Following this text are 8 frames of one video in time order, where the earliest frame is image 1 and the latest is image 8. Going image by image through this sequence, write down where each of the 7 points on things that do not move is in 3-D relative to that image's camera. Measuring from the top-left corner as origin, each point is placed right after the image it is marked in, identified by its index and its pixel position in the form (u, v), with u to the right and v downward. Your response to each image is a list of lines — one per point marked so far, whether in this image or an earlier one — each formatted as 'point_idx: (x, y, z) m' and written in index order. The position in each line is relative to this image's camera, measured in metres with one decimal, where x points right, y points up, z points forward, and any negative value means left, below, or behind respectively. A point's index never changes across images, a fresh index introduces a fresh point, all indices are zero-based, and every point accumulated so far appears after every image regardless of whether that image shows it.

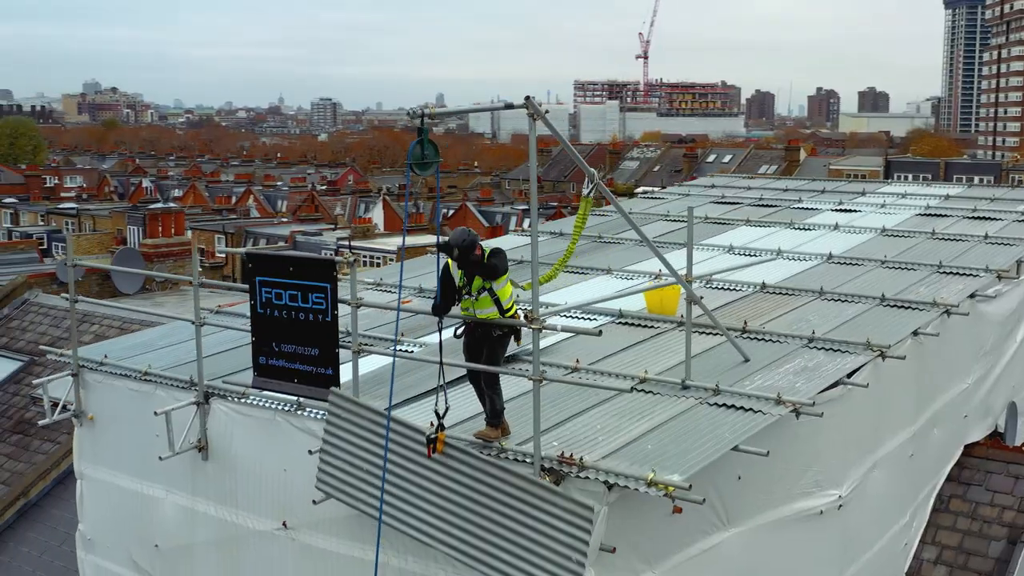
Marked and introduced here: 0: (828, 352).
0: (+2.9, -0.6, +10.7) m
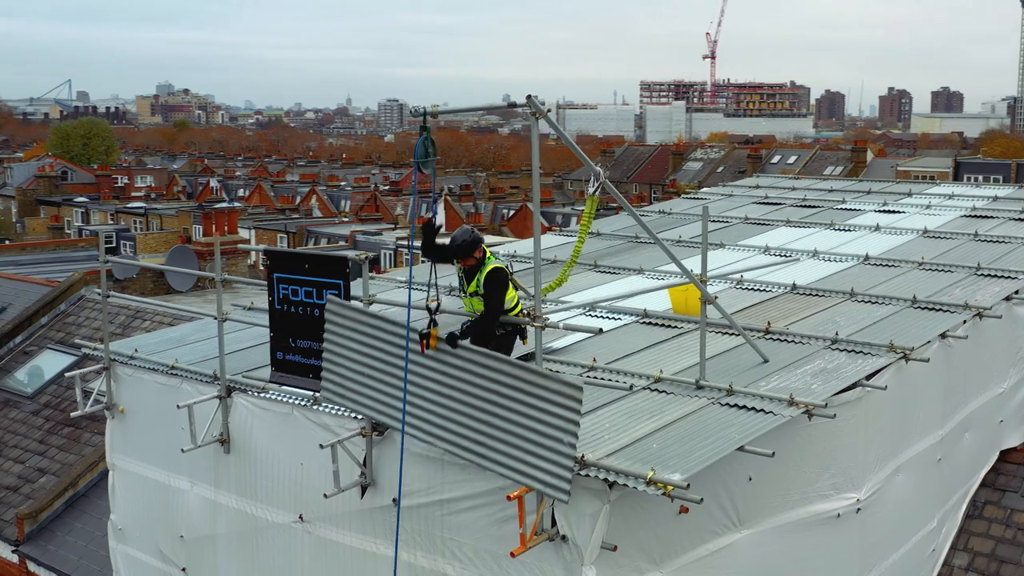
0: (+3.1, -0.6, +10.6) m
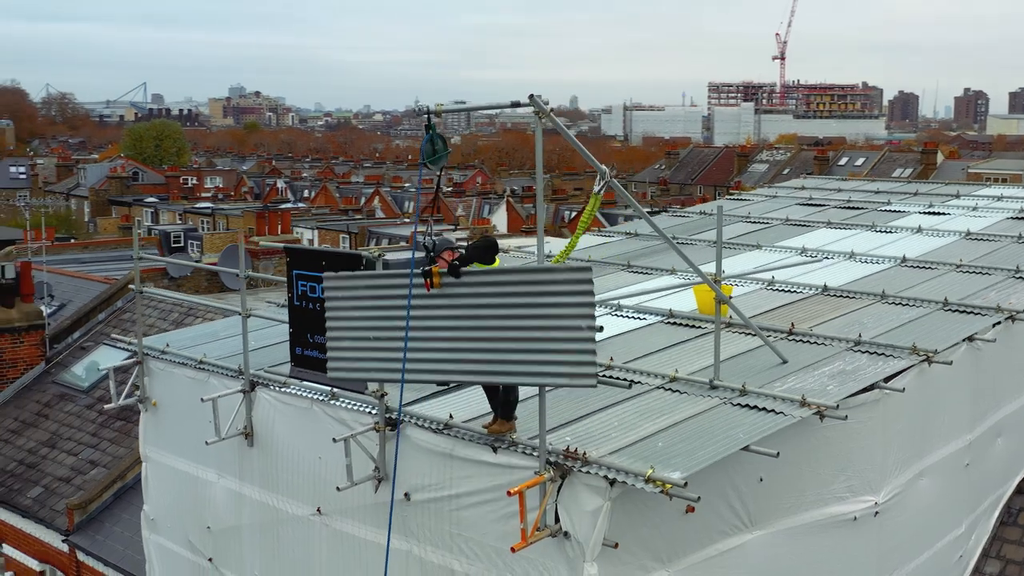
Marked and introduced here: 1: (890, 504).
0: (+3.3, -0.6, +10.5) m
1: (+3.3, -1.9, +10.2) m
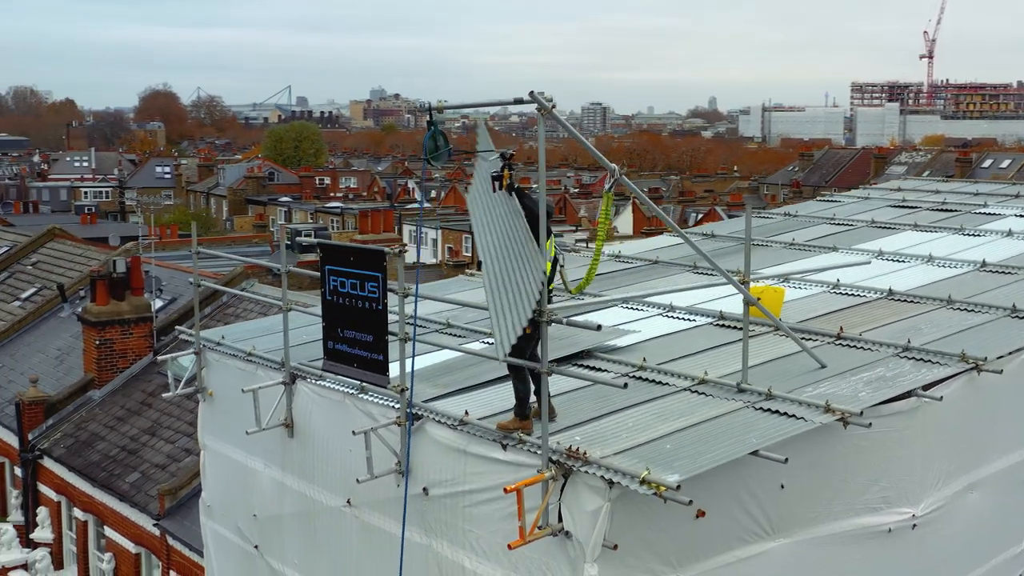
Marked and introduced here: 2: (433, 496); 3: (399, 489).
0: (+3.5, -0.7, +10.1) m
1: (+3.6, -1.9, +9.8) m
2: (-0.6, -1.7, +9.2) m
3: (-0.9, -1.7, +9.6) m
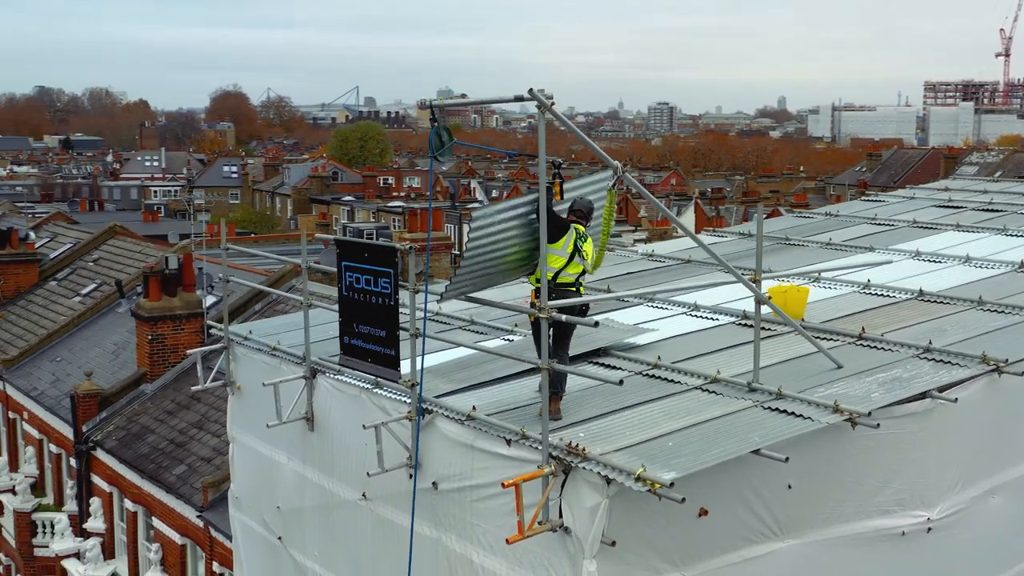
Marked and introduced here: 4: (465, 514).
0: (+3.7, -0.7, +10.0) m
1: (+3.6, -1.9, +9.6) m
2: (-0.6, -1.6, +9.3) m
3: (-0.9, -1.6, +9.7) m
4: (-0.4, -1.8, +9.1) m
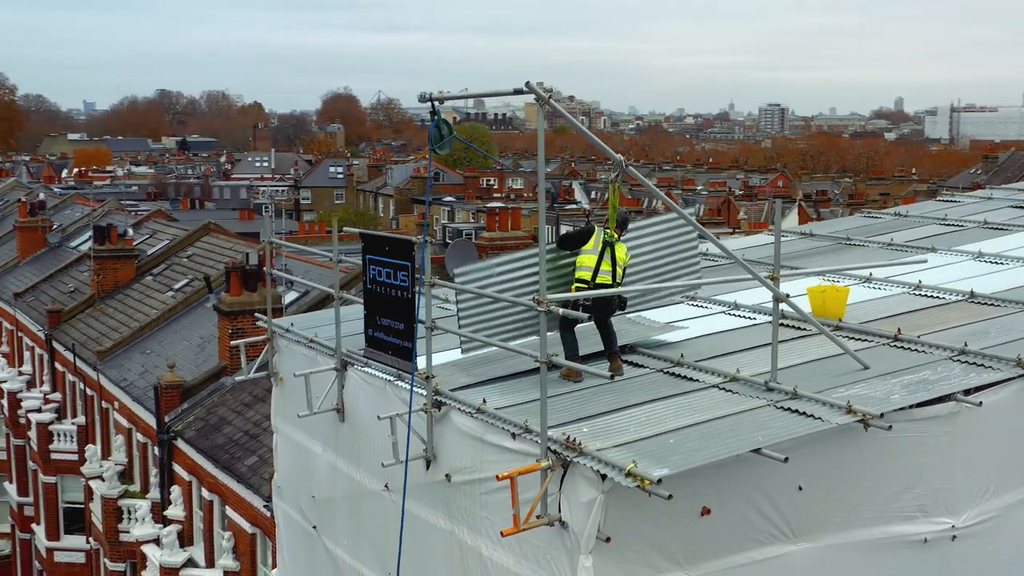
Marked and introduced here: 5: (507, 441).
0: (+3.8, -0.7, +9.6) m
1: (+3.7, -1.9, +9.3) m
2: (-0.5, -1.6, +9.4) m
3: (-0.7, -1.6, +9.8) m
4: (-0.3, -1.7, +9.2) m
5: (0.0, -1.2, +8.7) m
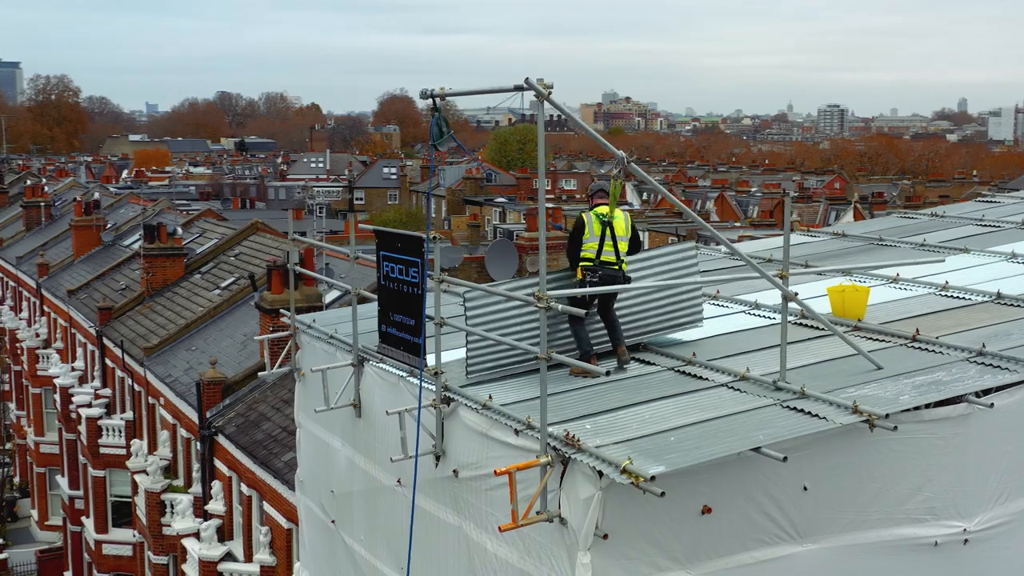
0: (+3.9, -0.7, +9.5) m
1: (+3.8, -1.9, +9.1) m
2: (-0.4, -1.6, +9.4) m
3: (-0.6, -1.6, +9.8) m
4: (-0.3, -1.7, +9.2) m
5: (0.0, -1.1, +8.8) m
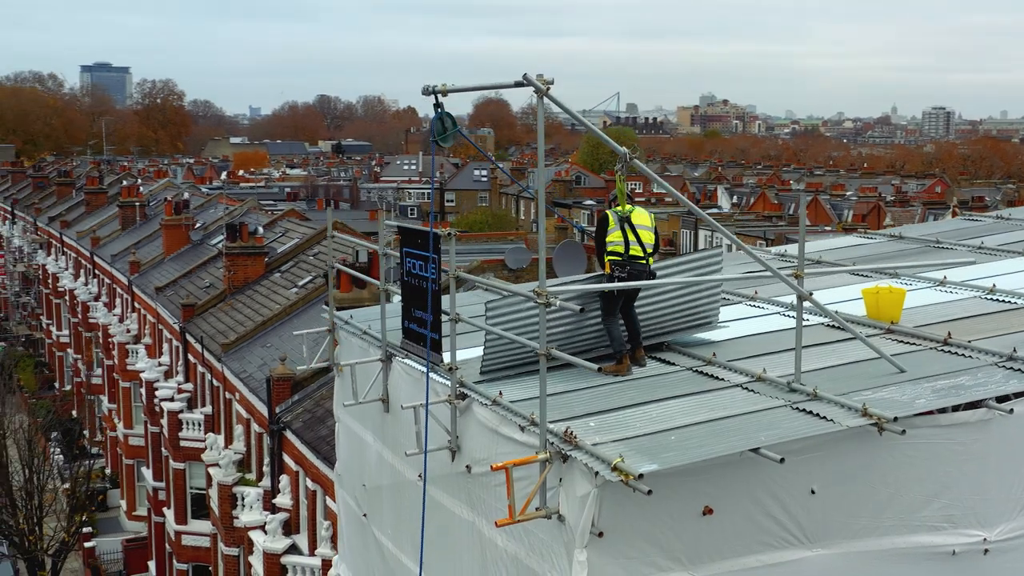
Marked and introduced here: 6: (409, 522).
0: (+4.0, -0.7, +9.2) m
1: (+3.8, -2.0, +8.8) m
2: (-0.3, -1.5, +9.5) m
3: (-0.5, -1.5, +9.9) m
4: (-0.2, -1.7, +9.2) m
5: (0.0, -1.1, +8.8) m
6: (-1.0, -2.2, +11.0) m
